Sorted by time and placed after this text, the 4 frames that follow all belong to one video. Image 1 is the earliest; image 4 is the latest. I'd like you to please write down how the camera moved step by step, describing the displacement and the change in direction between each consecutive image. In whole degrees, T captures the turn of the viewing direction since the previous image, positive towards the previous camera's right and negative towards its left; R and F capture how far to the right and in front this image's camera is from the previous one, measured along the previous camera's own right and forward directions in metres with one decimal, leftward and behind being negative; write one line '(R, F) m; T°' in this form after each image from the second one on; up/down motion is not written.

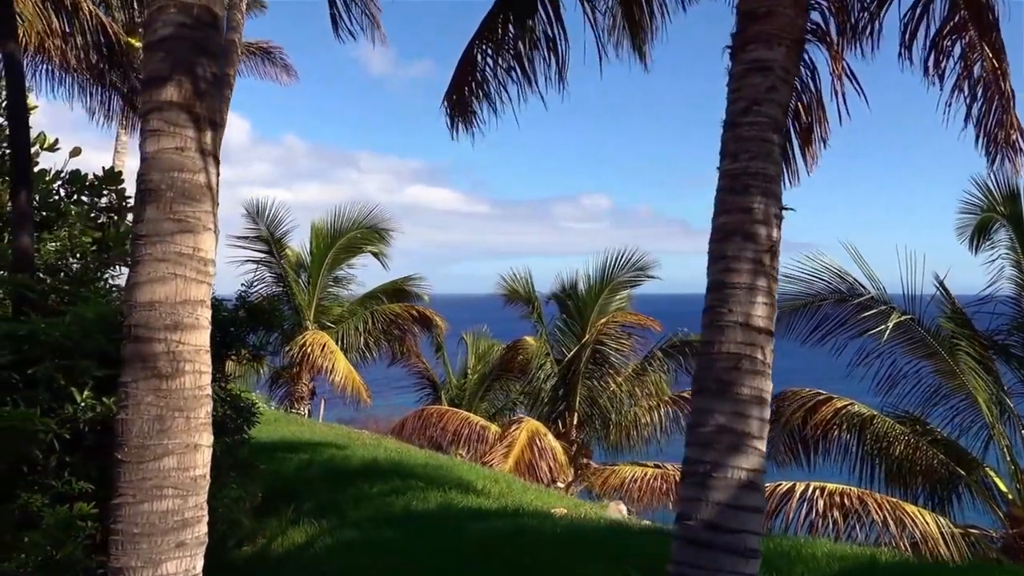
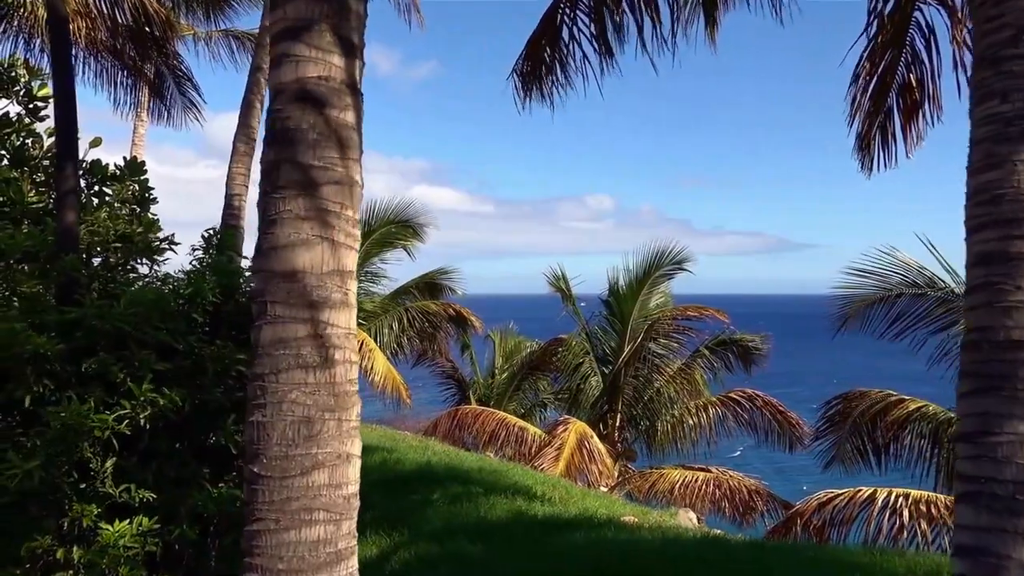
(-0.6, +0.6) m; 0°
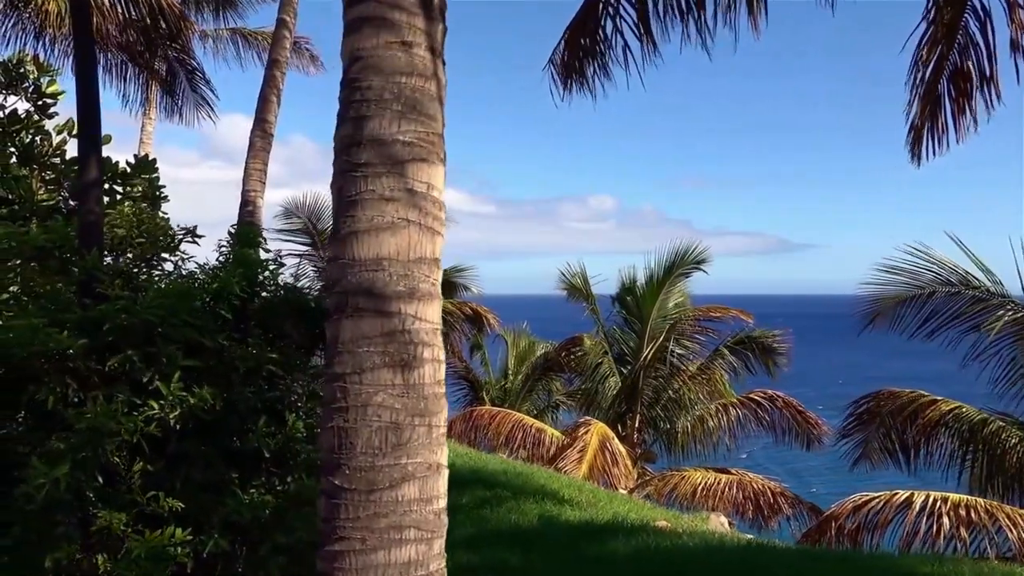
(-0.2, +0.2) m; 0°
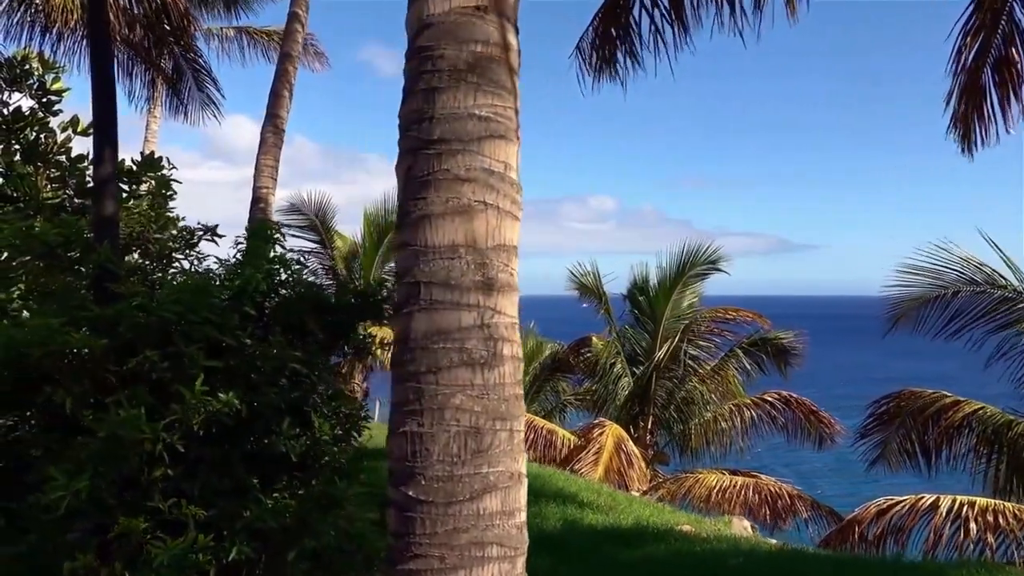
(-0.2, +0.2) m; 0°
